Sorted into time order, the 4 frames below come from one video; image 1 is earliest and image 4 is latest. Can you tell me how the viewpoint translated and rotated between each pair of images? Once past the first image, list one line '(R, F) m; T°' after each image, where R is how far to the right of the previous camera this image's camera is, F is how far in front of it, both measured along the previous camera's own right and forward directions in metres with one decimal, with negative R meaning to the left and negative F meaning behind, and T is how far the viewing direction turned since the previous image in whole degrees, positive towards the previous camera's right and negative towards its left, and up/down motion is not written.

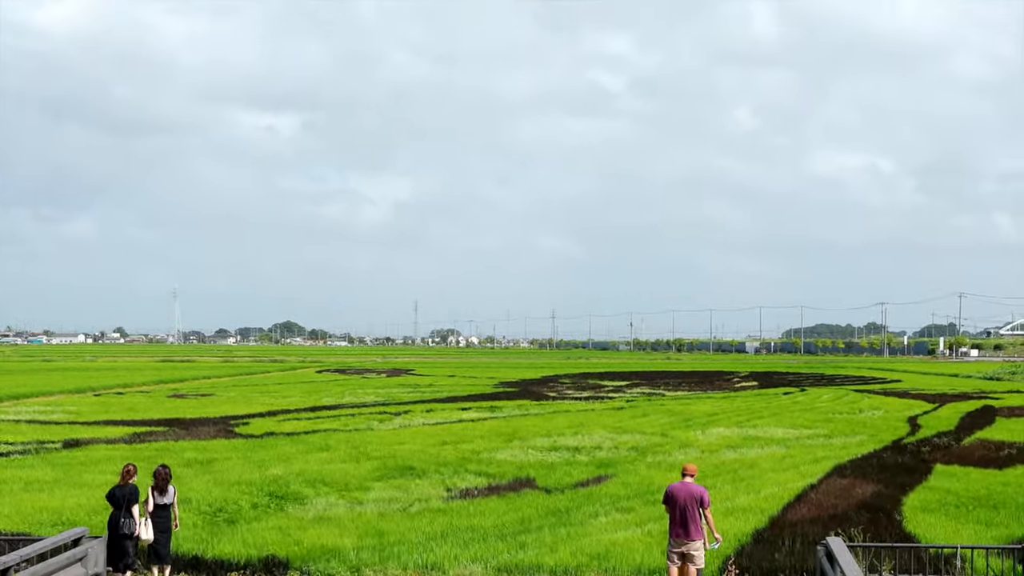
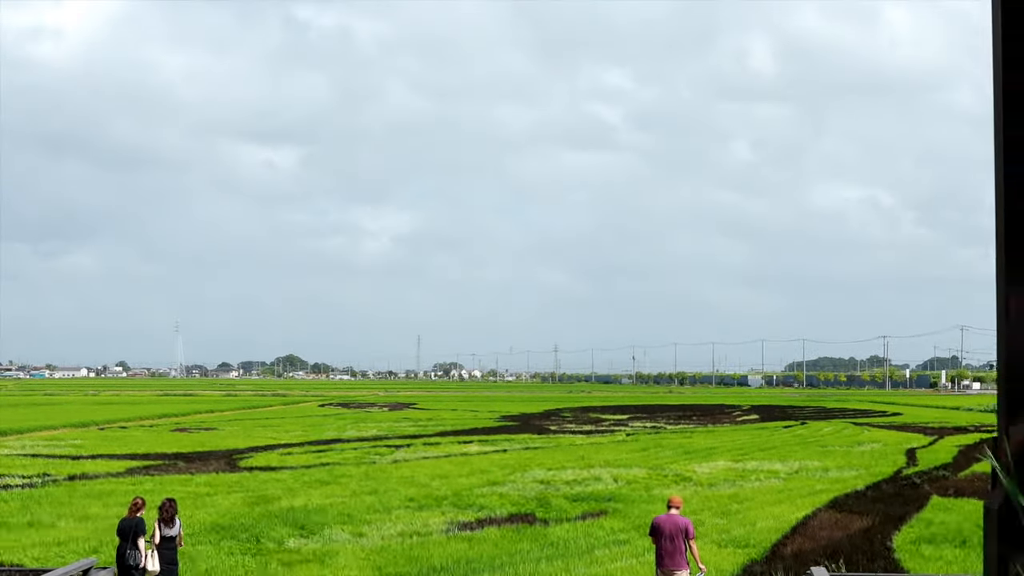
(+0.1, -0.5) m; 0°
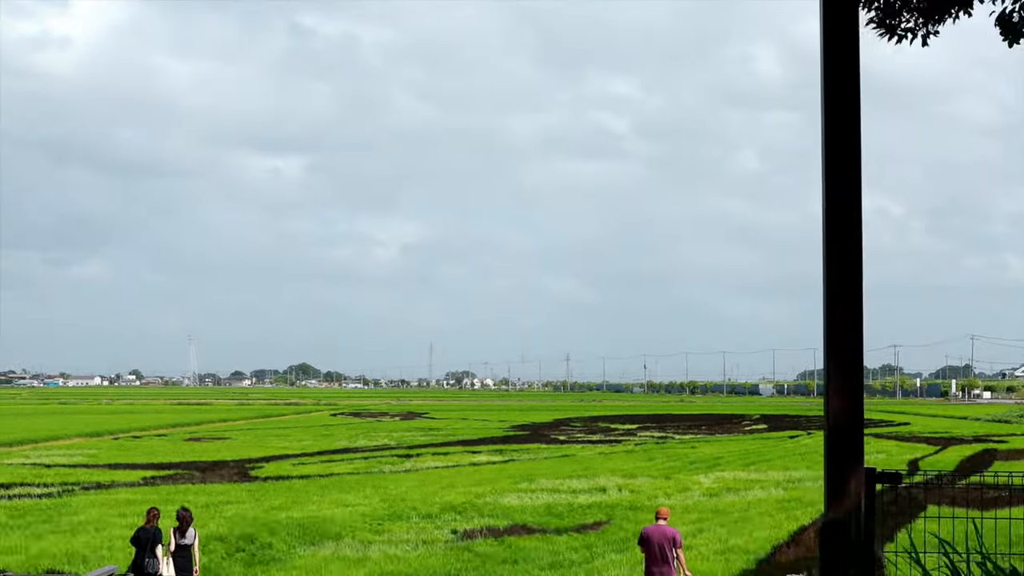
(+0.2, -0.6) m; -1°
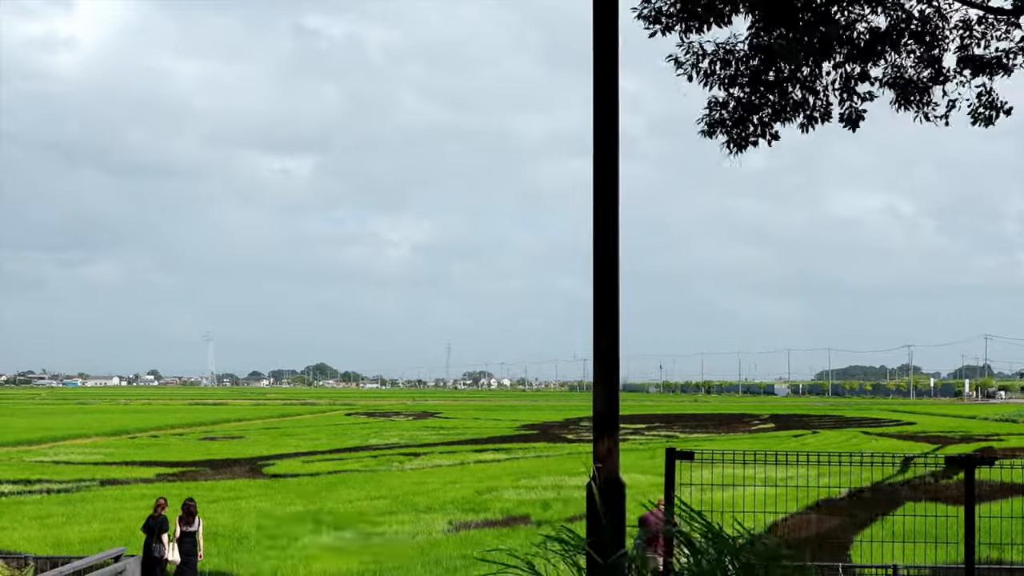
(+0.8, -0.8) m; -1°
